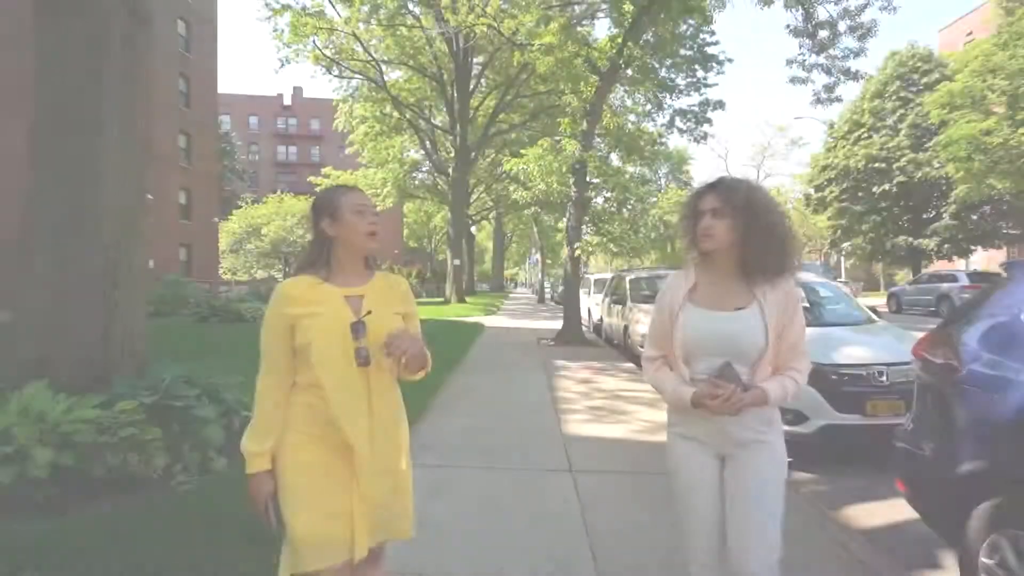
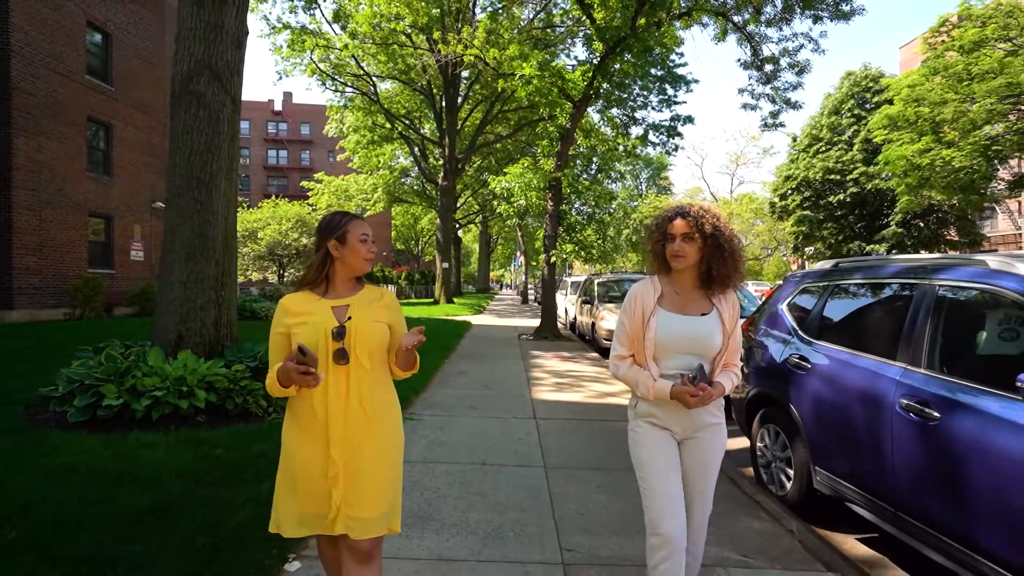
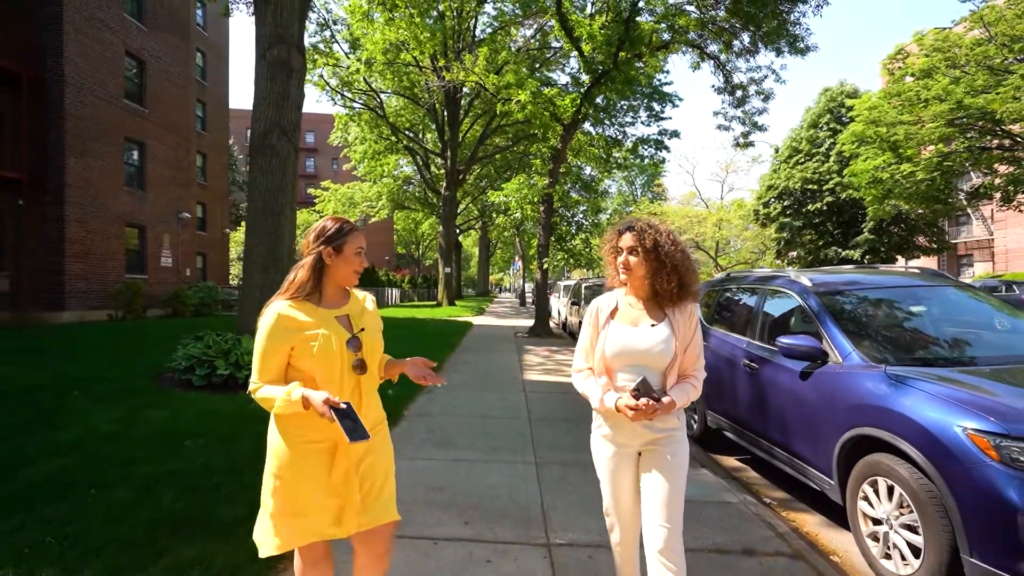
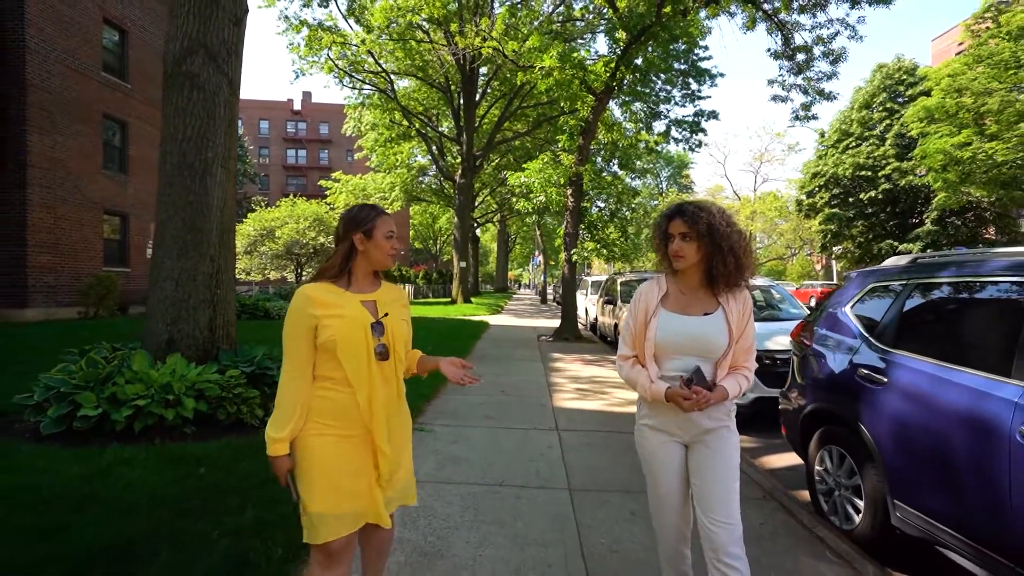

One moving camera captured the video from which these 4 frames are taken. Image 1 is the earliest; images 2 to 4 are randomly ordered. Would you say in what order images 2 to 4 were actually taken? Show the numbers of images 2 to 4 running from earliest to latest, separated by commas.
4, 2, 3
